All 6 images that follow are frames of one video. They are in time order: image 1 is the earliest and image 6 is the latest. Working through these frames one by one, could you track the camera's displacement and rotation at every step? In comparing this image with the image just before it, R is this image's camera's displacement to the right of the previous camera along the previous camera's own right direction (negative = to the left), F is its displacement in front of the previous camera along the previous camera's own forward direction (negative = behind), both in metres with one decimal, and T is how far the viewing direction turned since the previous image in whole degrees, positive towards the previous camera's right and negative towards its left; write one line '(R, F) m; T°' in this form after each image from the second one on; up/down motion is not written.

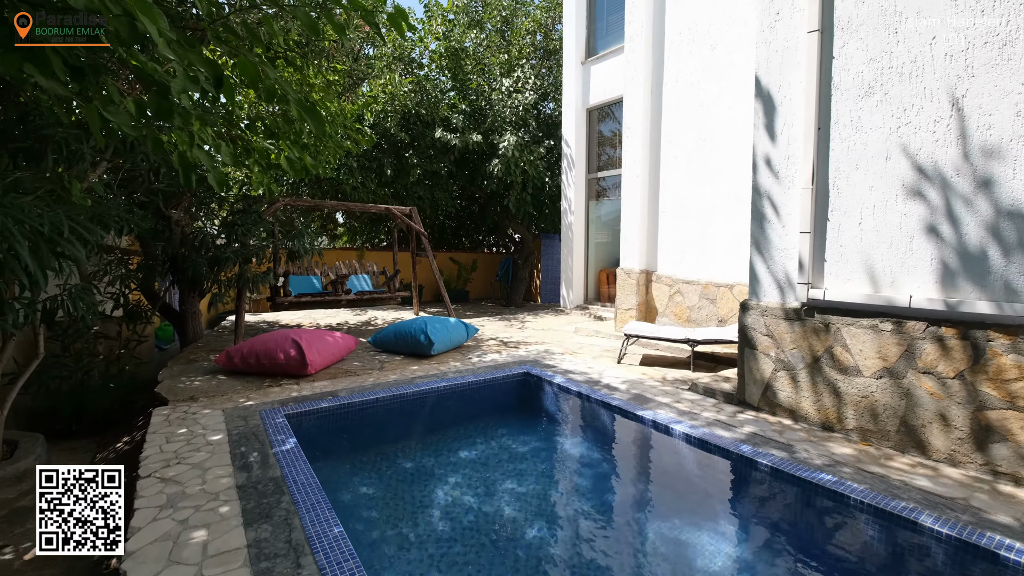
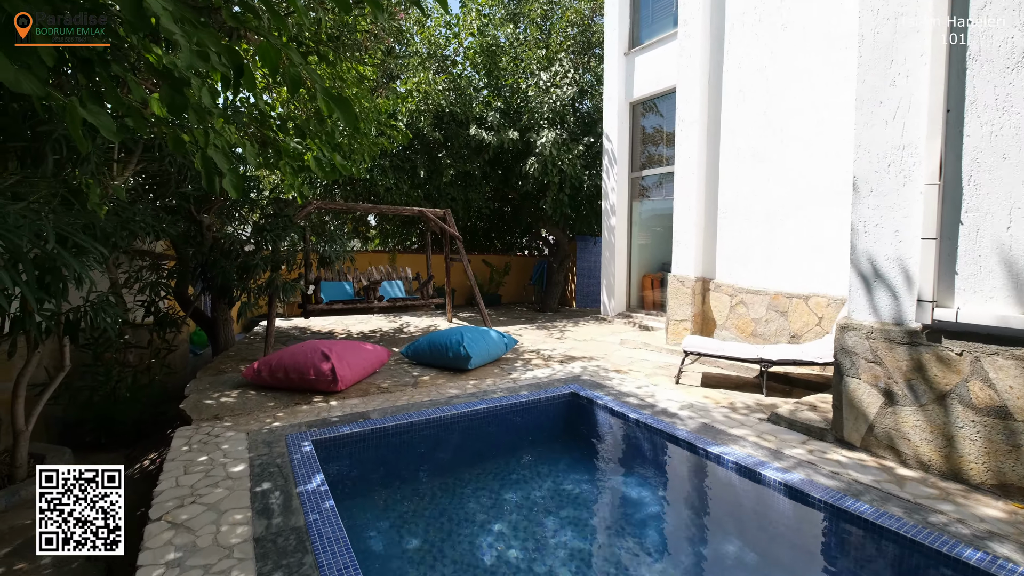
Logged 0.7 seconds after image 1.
(-0.2, +0.4) m; -4°
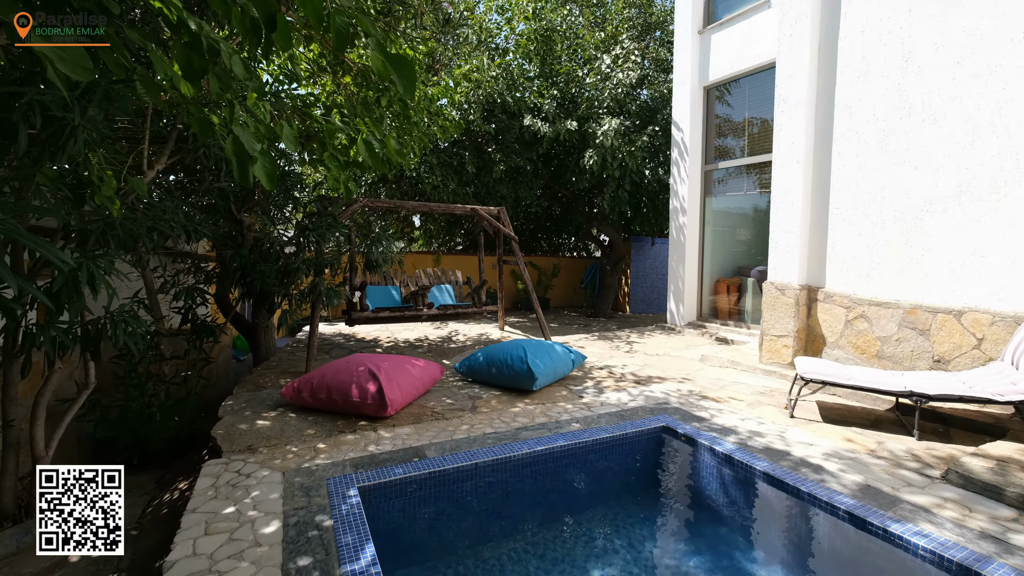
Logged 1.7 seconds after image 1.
(-0.3, +0.7) m; -5°
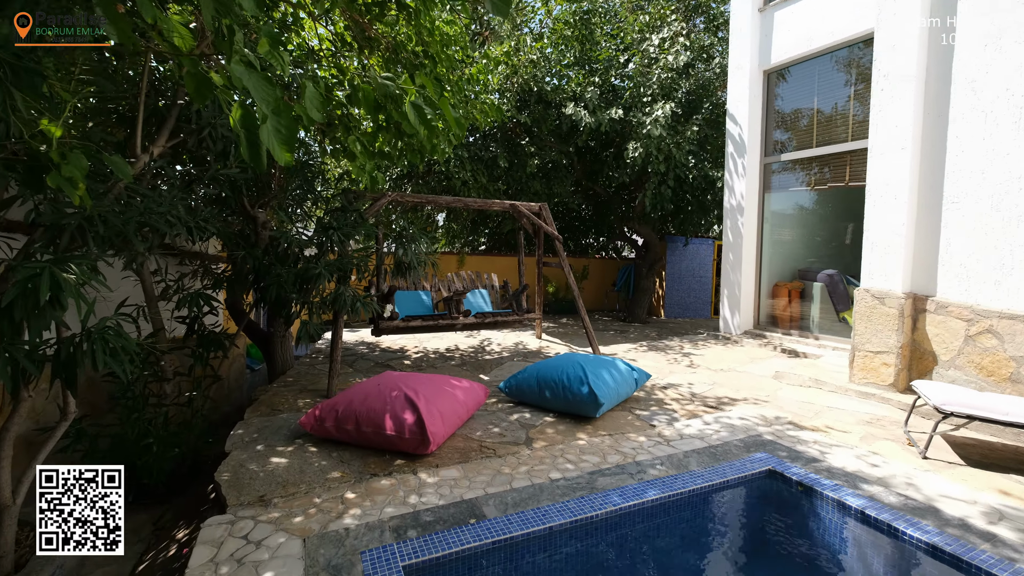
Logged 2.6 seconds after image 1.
(-0.4, +0.6) m; -2°
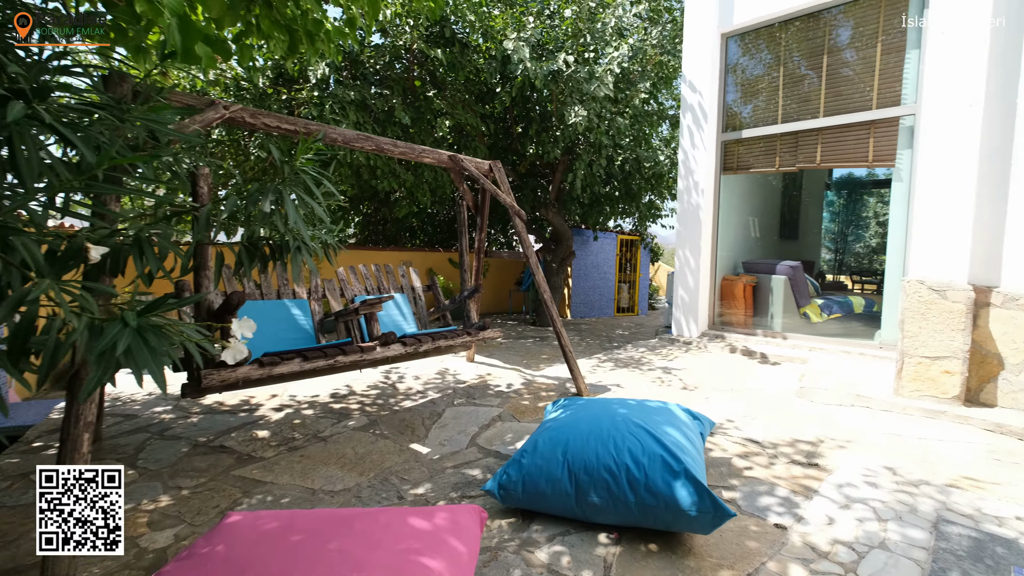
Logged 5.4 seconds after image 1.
(-0.6, +2.0) m; +18°
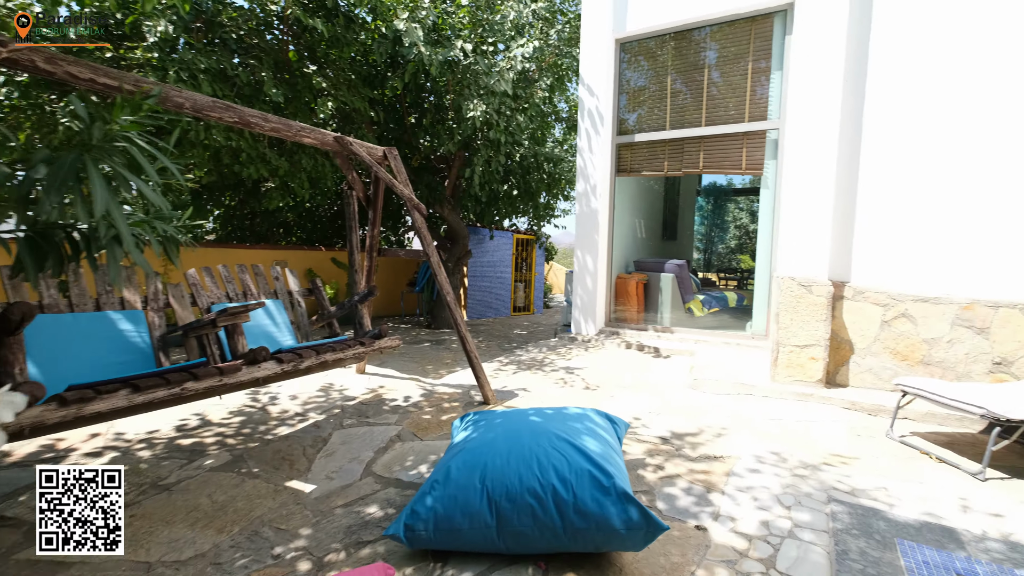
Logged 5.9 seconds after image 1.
(0.0, +0.3) m; +14°
